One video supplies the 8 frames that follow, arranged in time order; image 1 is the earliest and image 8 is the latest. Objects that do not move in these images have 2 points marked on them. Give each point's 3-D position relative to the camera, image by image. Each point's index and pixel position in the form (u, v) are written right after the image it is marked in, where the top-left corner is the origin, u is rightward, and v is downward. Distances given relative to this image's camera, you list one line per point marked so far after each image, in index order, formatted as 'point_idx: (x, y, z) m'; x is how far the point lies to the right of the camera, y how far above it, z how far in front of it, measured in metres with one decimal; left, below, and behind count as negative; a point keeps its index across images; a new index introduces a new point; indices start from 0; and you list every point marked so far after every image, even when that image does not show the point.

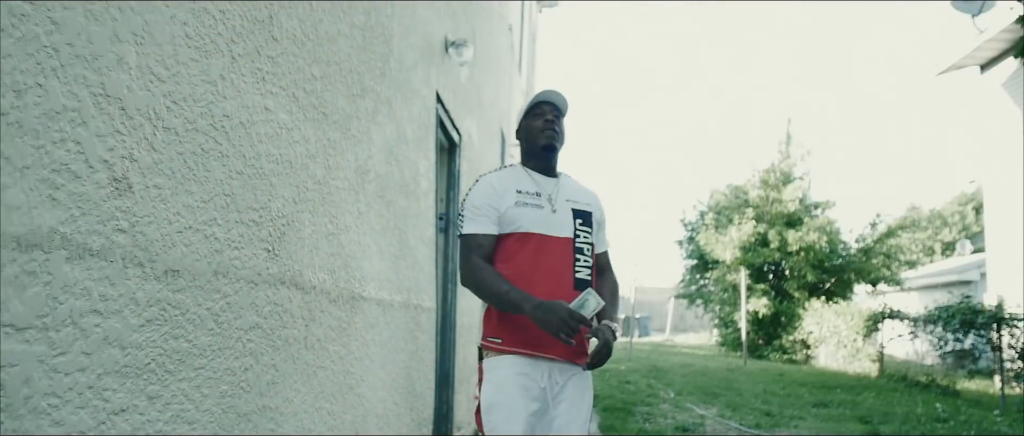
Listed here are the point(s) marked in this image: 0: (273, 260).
0: (-0.5, -0.1, +1.7) m
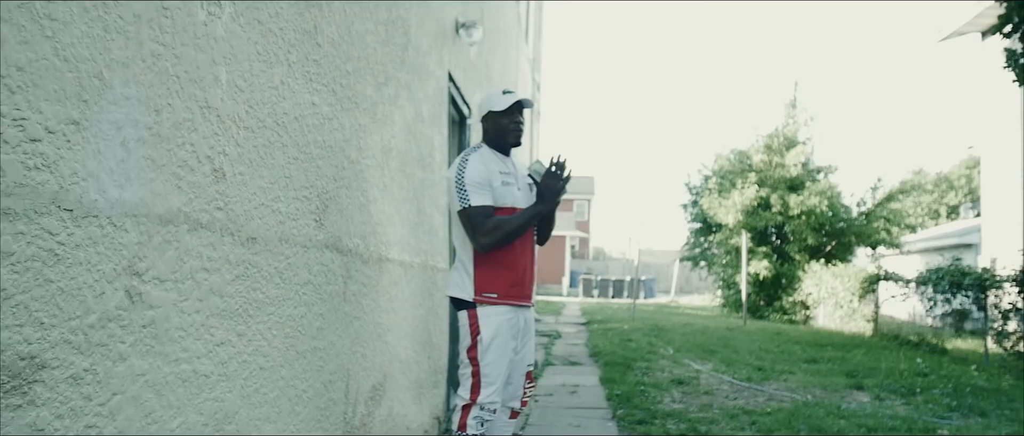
0: (-0.5, 0.0, +2.1) m
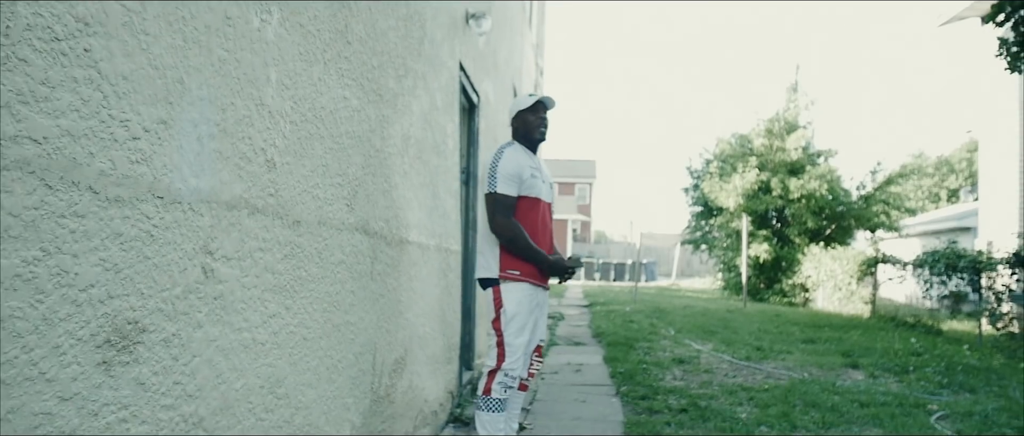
0: (-0.5, 0.0, +2.3) m
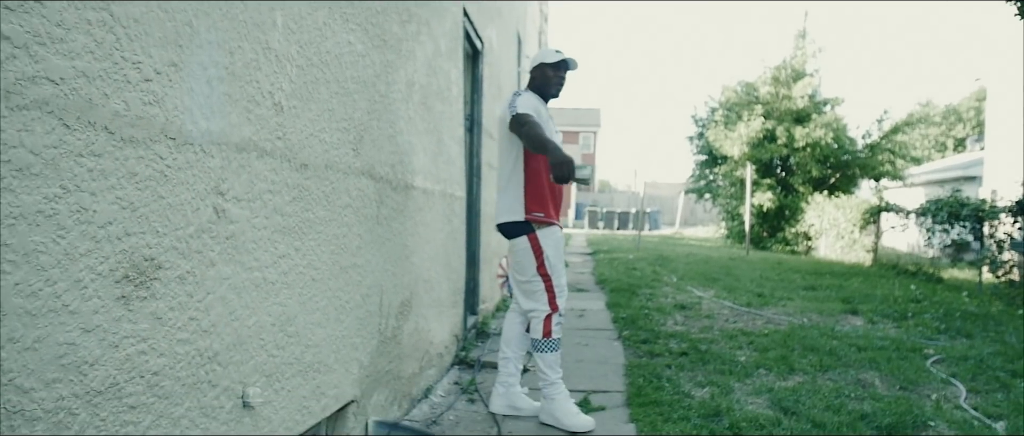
0: (-0.5, +0.2, +2.3) m
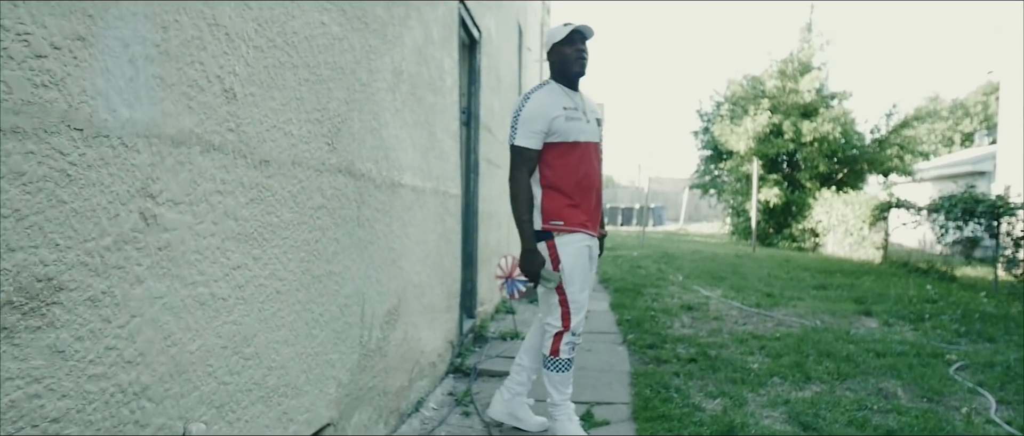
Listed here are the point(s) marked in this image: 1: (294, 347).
0: (-0.5, +0.2, +2.1) m
1: (-0.5, -0.3, +1.8) m
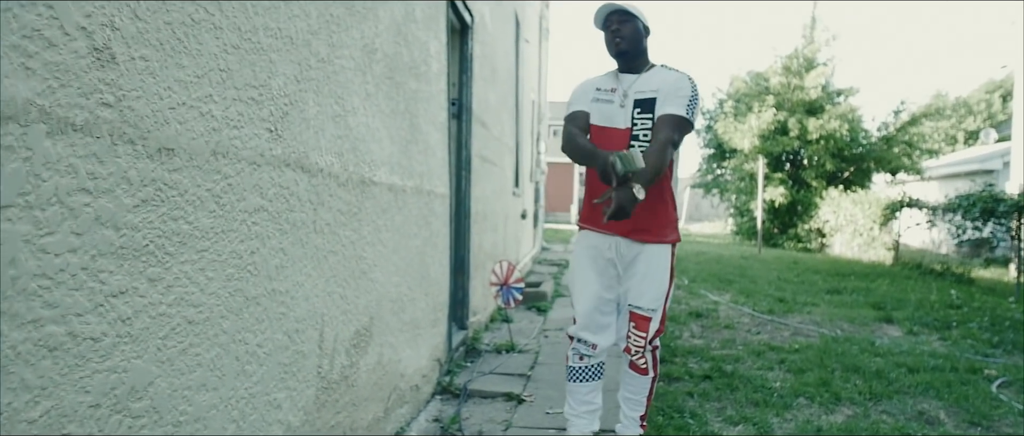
0: (-0.5, +0.2, +1.7) m
1: (-0.5, -0.3, +1.4) m
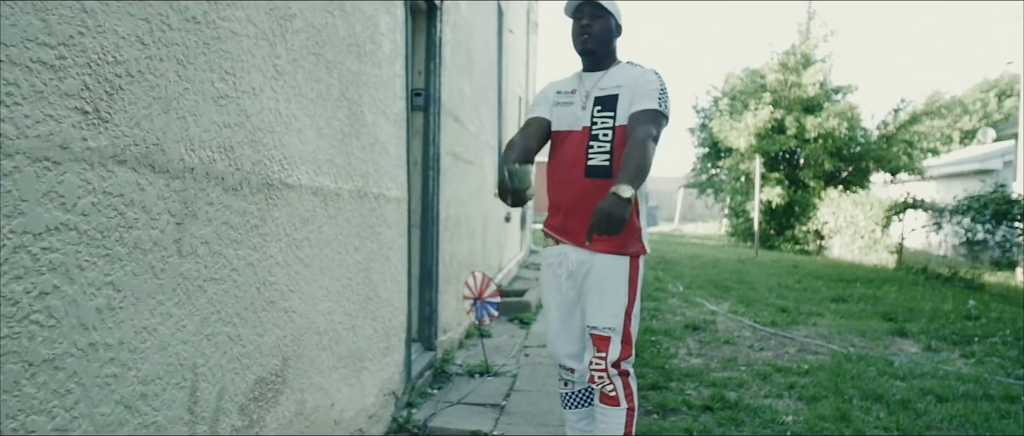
0: (-0.6, +0.1, +1.2) m
1: (-0.6, -0.3, +0.9) m
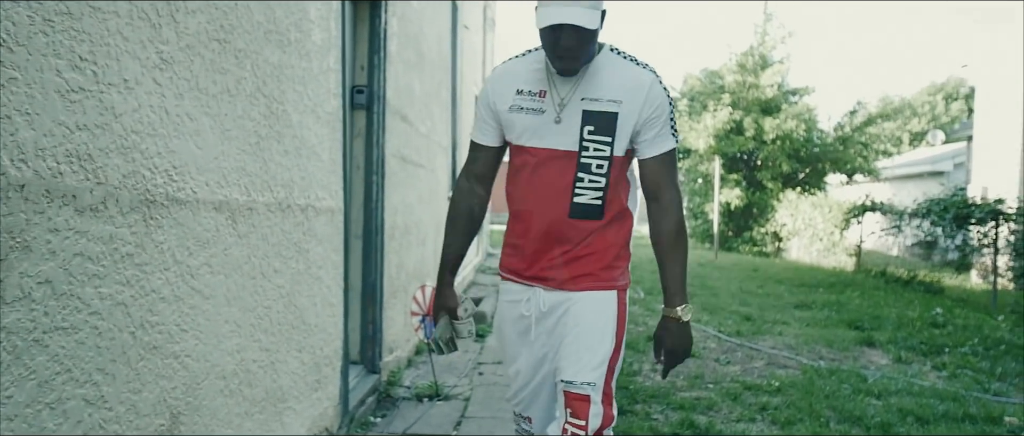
0: (-0.7, +0.1, +0.8) m
1: (-0.7, -0.4, +0.5) m
